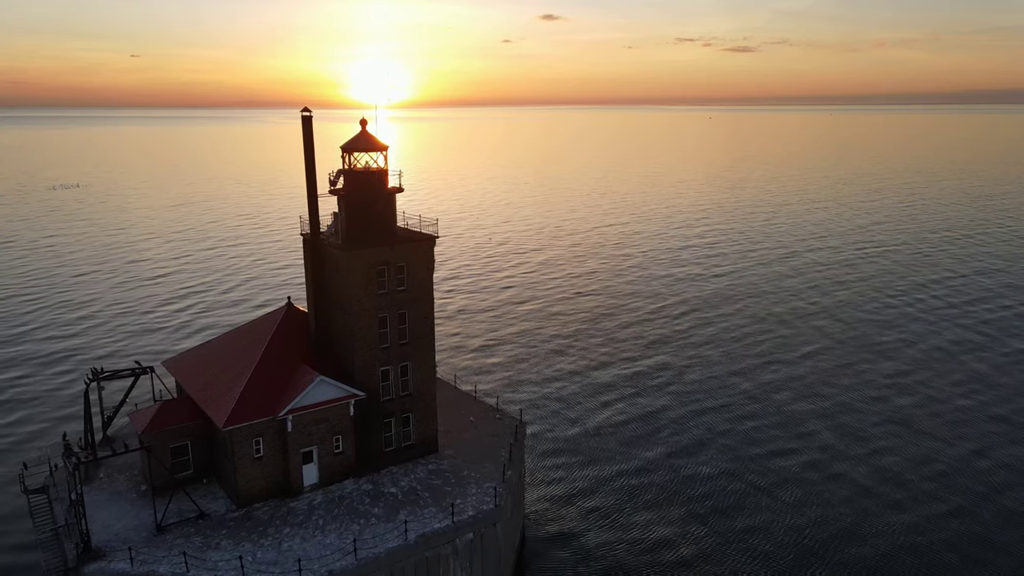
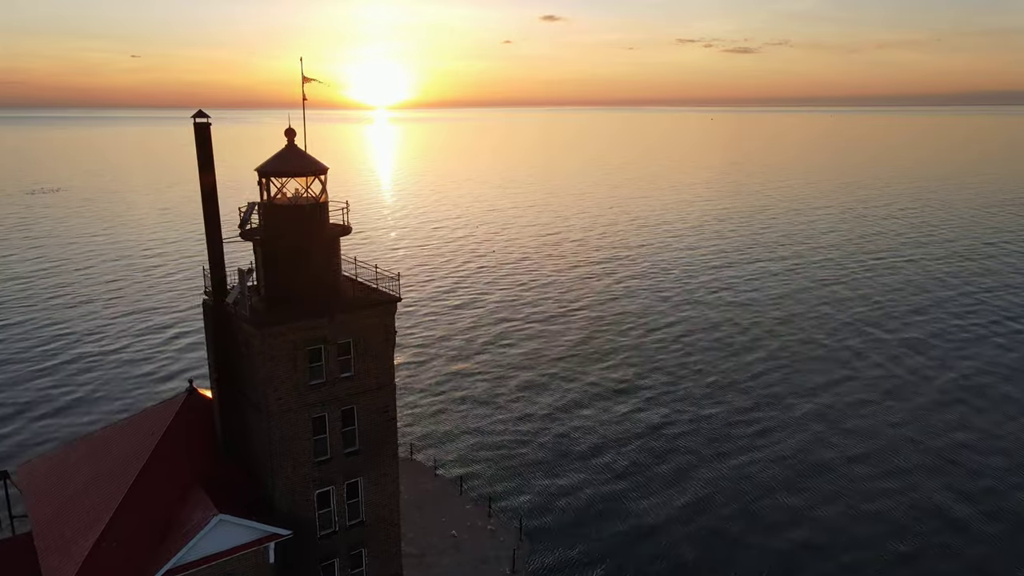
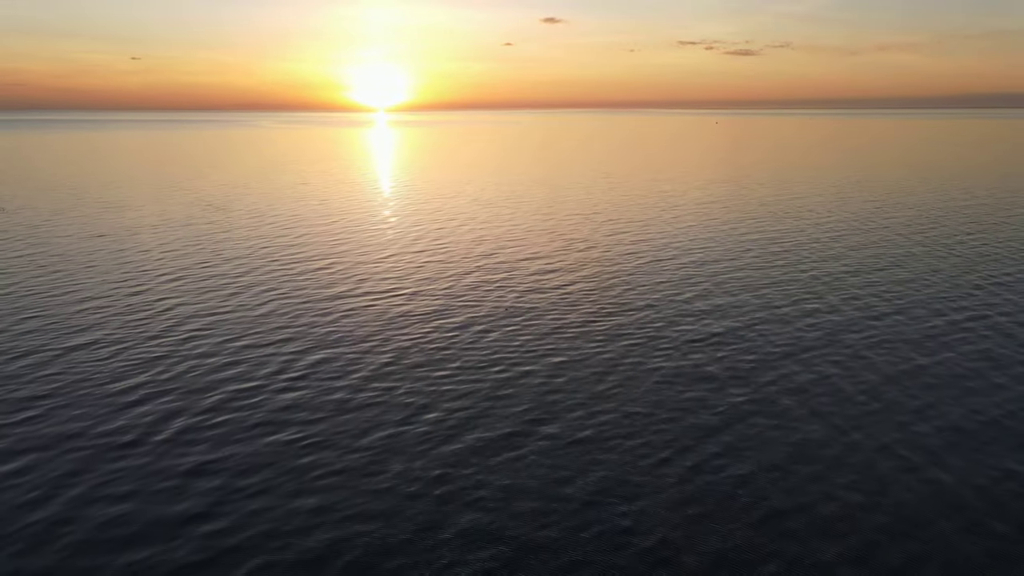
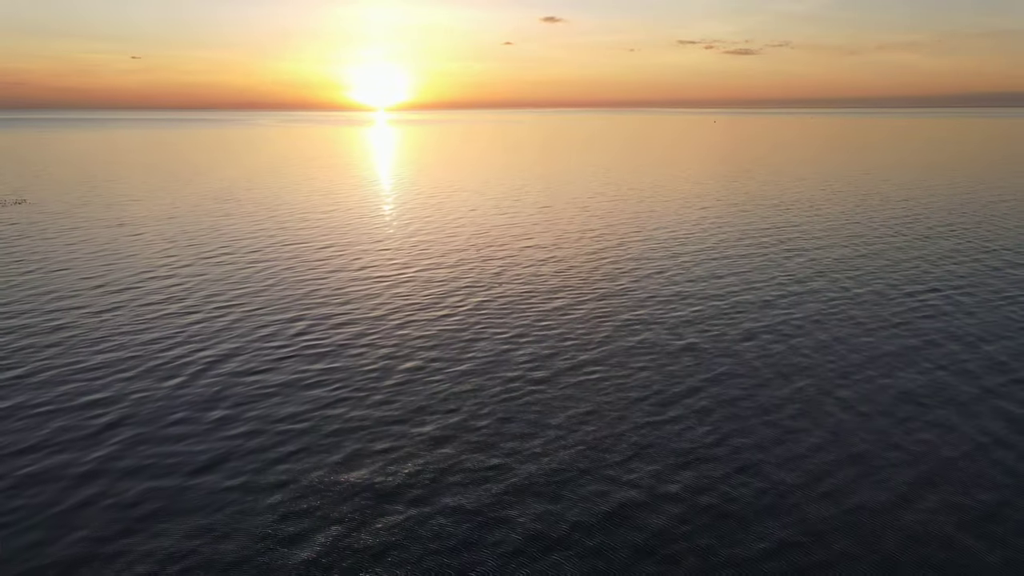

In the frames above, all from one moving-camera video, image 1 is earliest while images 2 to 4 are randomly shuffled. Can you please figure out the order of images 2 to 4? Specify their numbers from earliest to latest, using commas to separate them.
2, 4, 3
